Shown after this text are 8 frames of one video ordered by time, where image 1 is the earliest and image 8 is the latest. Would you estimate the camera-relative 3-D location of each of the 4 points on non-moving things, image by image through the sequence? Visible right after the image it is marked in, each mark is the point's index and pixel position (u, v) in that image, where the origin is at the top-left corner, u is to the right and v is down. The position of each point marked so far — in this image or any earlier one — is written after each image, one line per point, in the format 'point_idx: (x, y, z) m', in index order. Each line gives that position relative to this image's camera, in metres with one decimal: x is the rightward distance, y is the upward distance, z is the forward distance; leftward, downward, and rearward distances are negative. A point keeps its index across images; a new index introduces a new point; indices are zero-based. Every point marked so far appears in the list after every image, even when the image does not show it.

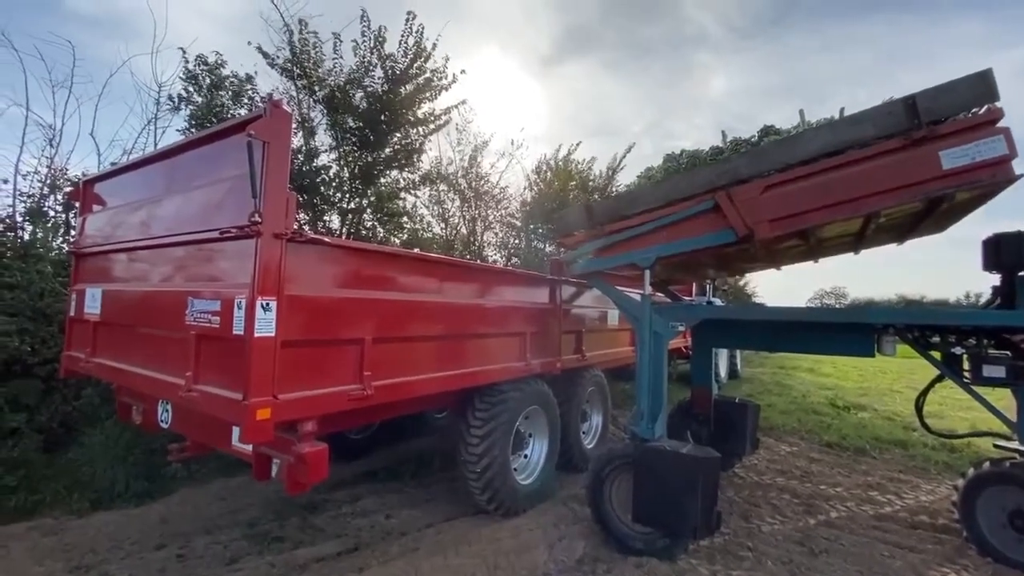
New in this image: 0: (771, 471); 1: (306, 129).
0: (+2.2, -1.5, +4.8) m
1: (-2.7, +2.1, +7.7) m
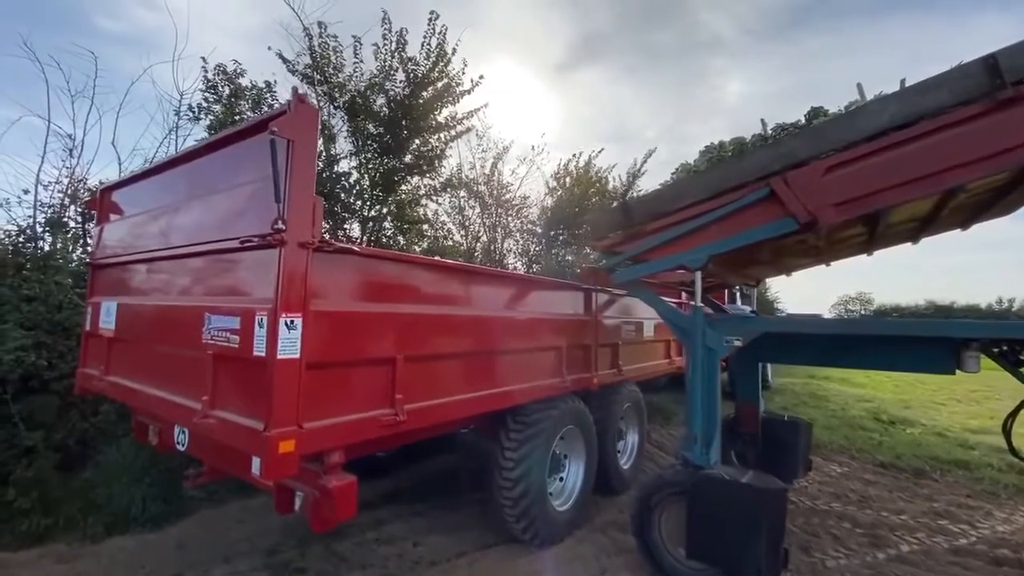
0: (+2.4, -1.6, +4.5) m
1: (-2.4, +2.0, +7.5) m
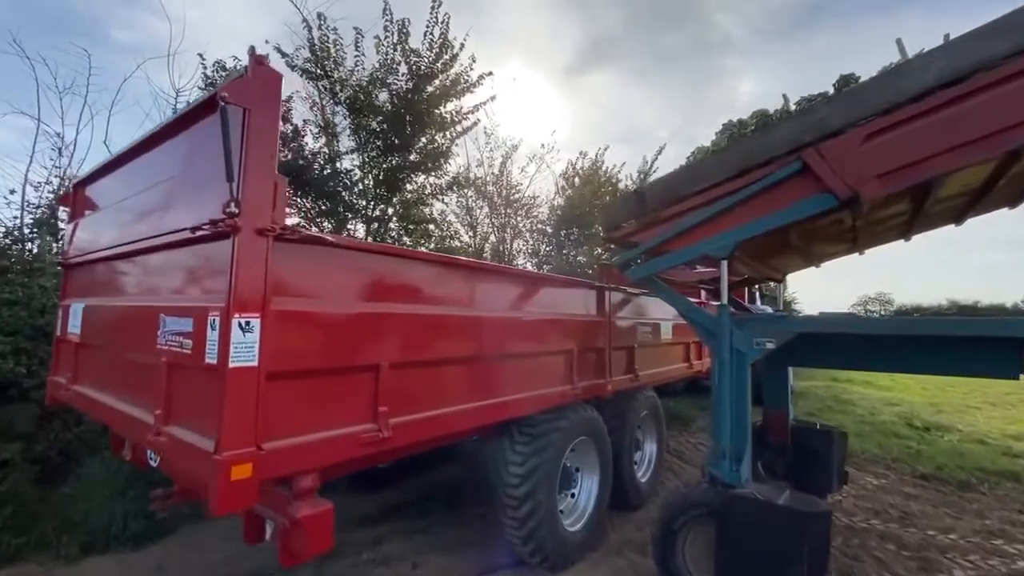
0: (+2.5, -1.6, +4.1) m
1: (-2.3, +2.0, +7.2) m
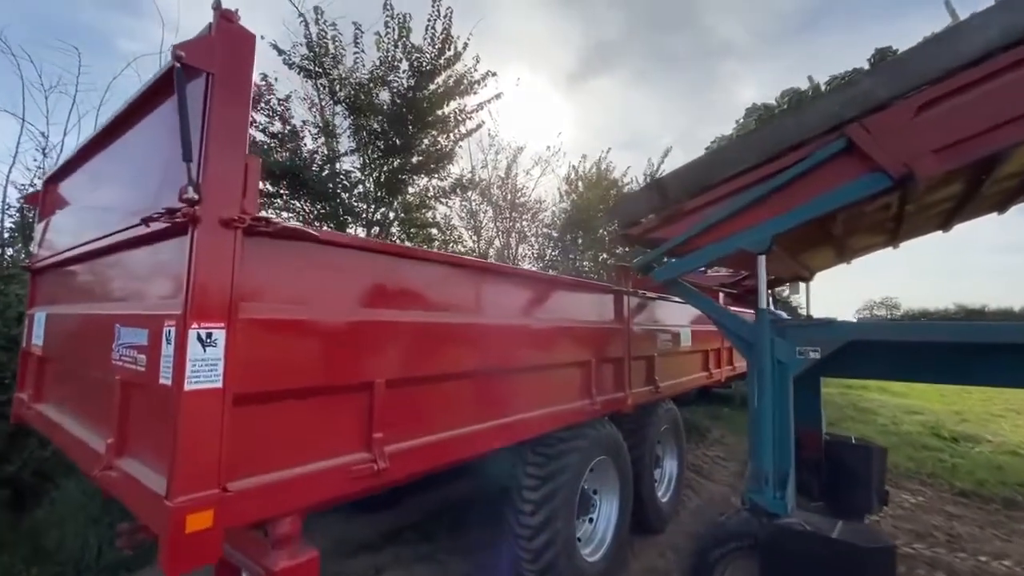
0: (+2.6, -1.6, +3.8) m
1: (-2.3, +1.9, +7.0) m
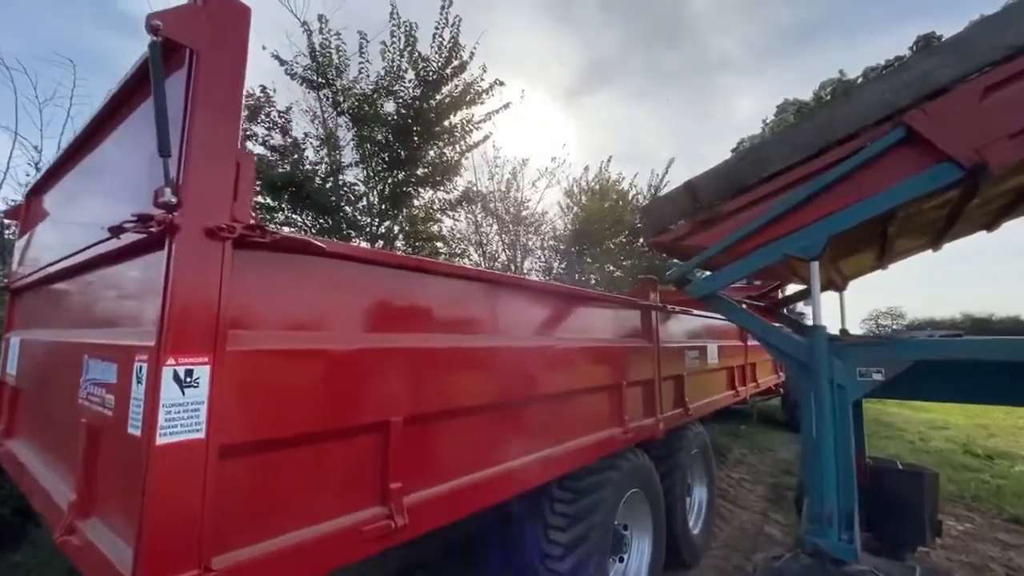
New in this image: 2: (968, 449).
0: (+2.7, -1.7, +3.4) m
1: (-2.2, +1.7, +6.8) m
2: (+5.4, -1.9, +6.8) m
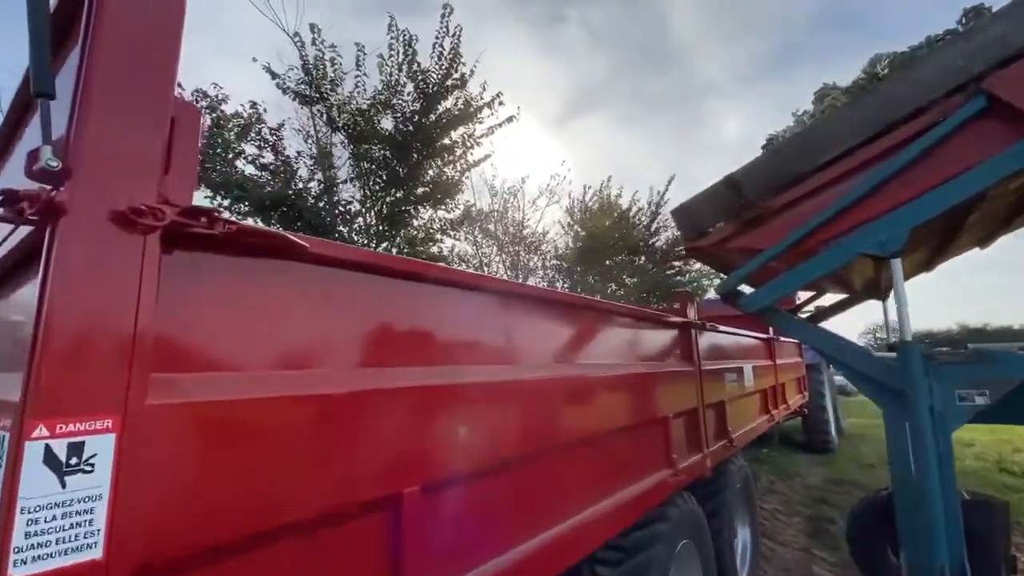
0: (+2.8, -1.7, +3.0) m
1: (-2.1, +1.4, +6.4) m
2: (+5.5, -2.0, +6.4) m
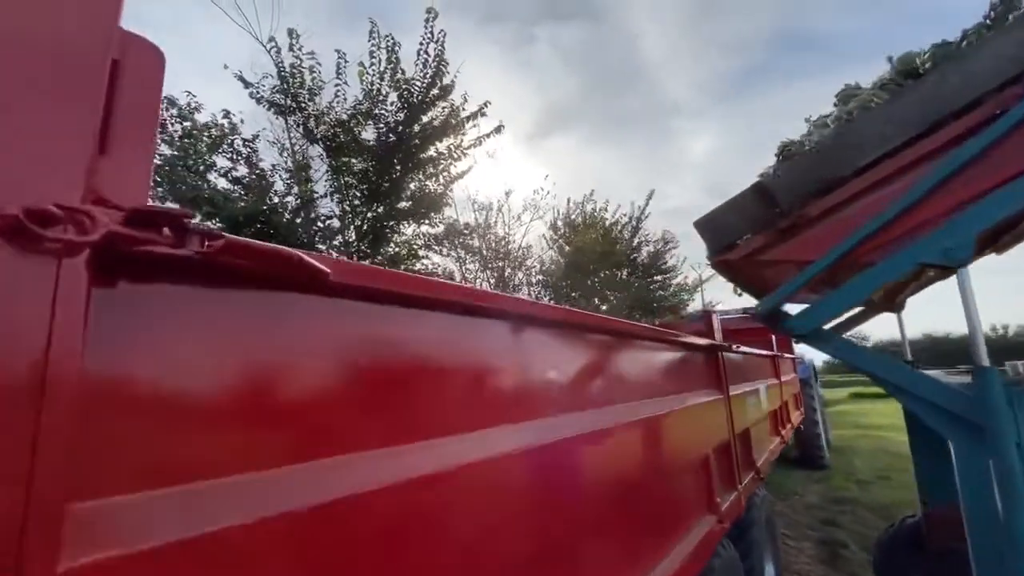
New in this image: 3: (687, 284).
0: (+2.9, -1.8, +2.8) m
1: (-2.3, +1.2, +6.0) m
2: (+5.4, -2.1, +6.3) m
3: (+3.5, +0.1, +11.6) m
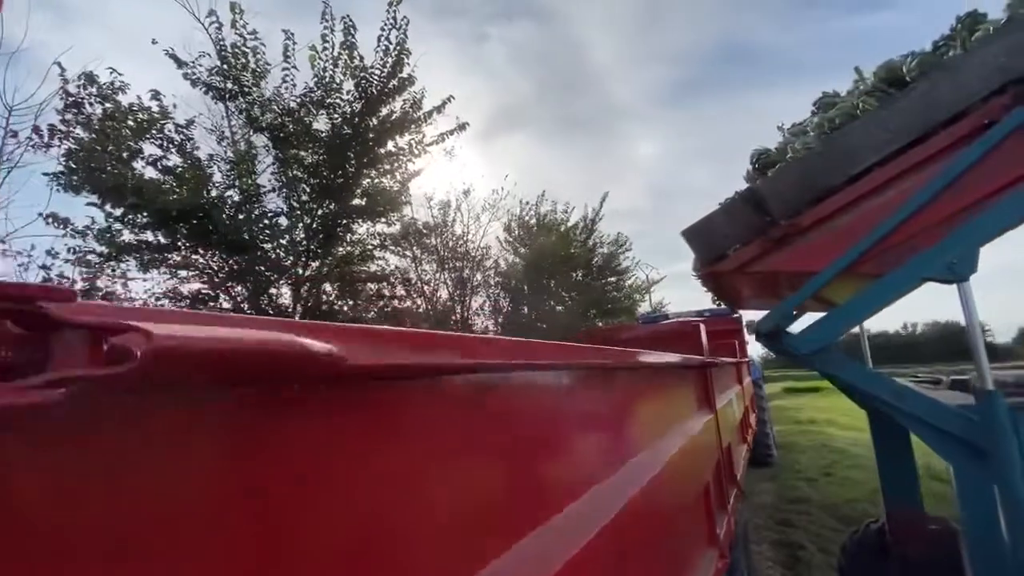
0: (+2.7, -1.8, +2.8) m
1: (-2.7, +1.2, +5.6) m
2: (+5.0, -2.1, +6.5) m
3: (+2.6, +0.1, +11.6) m
